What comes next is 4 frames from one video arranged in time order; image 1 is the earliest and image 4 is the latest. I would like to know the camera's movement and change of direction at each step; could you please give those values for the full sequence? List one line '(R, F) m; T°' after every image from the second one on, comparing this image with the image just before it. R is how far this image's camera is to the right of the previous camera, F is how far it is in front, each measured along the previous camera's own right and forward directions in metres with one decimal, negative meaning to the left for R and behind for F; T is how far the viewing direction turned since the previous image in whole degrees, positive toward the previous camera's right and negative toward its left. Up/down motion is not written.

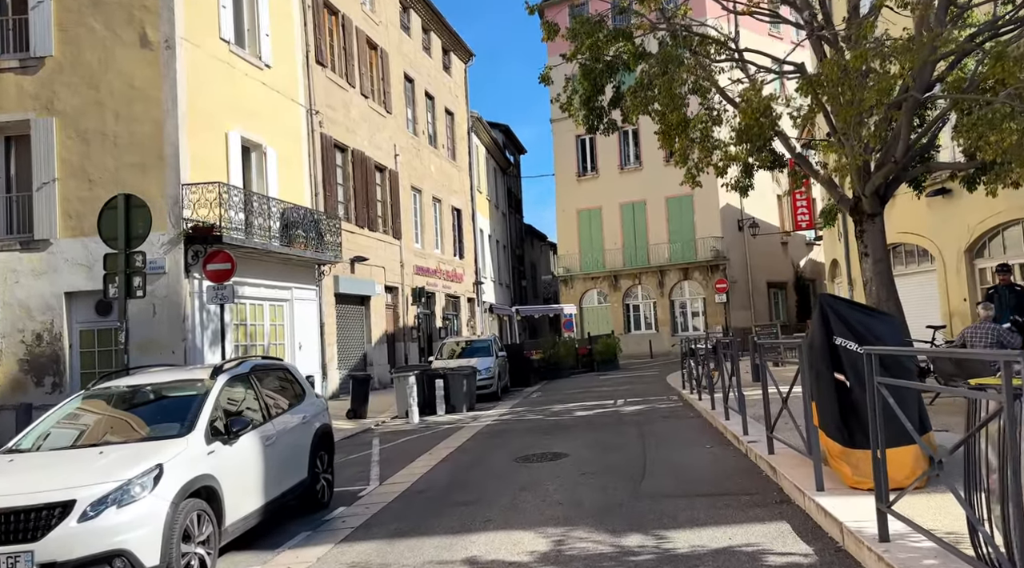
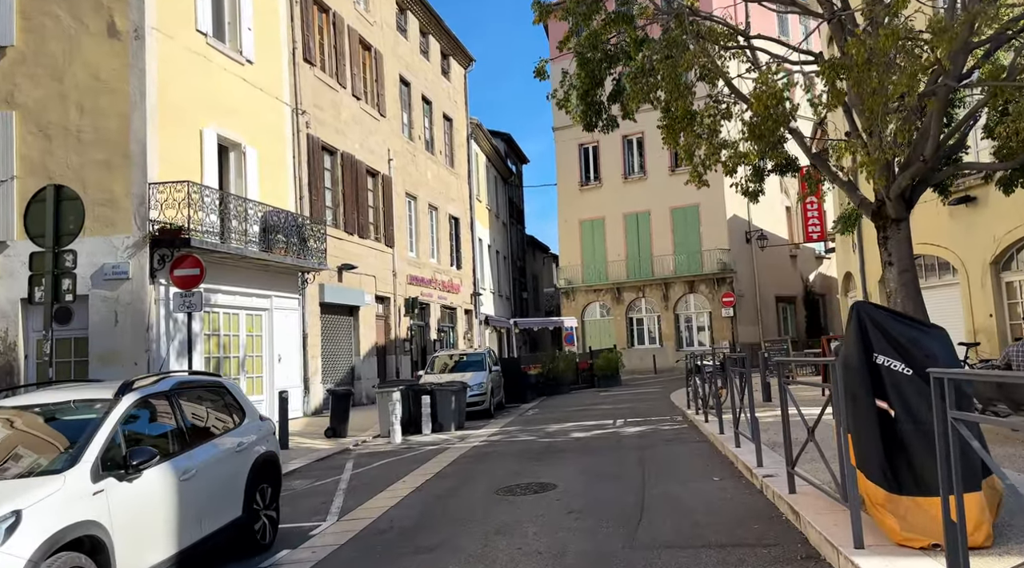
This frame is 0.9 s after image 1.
(+0.2, +1.2) m; 0°
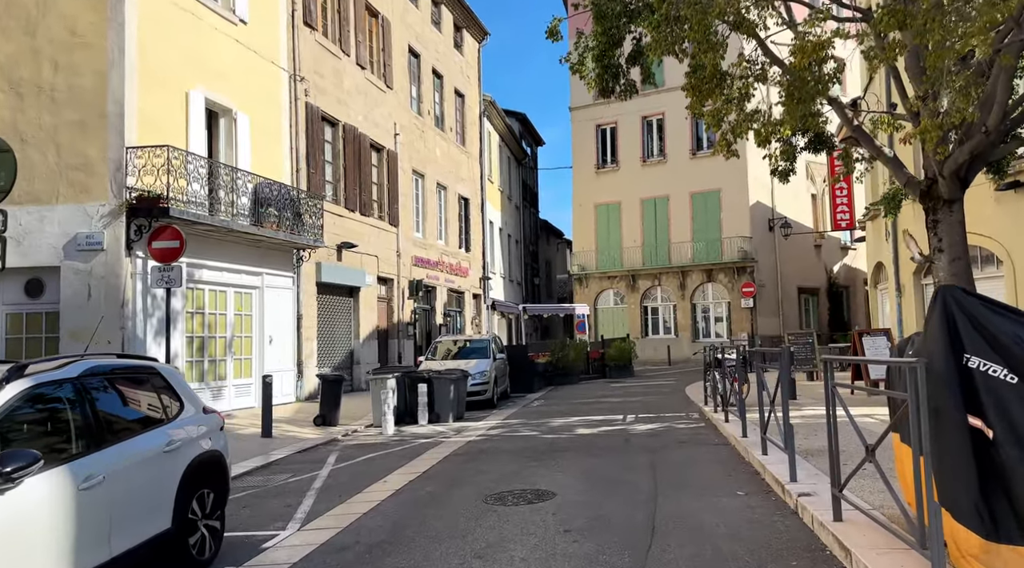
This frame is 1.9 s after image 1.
(+0.2, +1.2) m; -1°
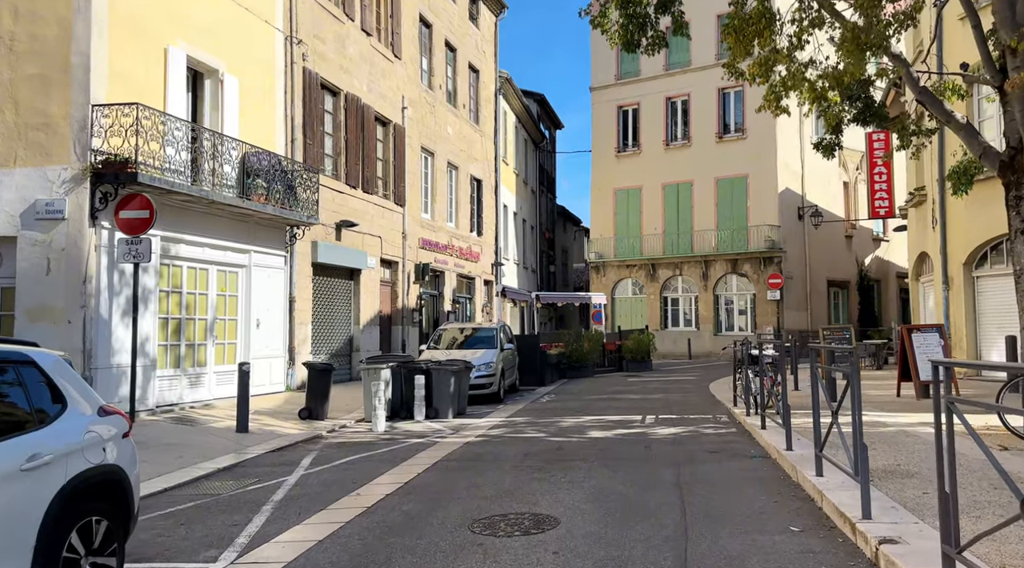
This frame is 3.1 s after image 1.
(+0.1, +1.5) m; -1°
